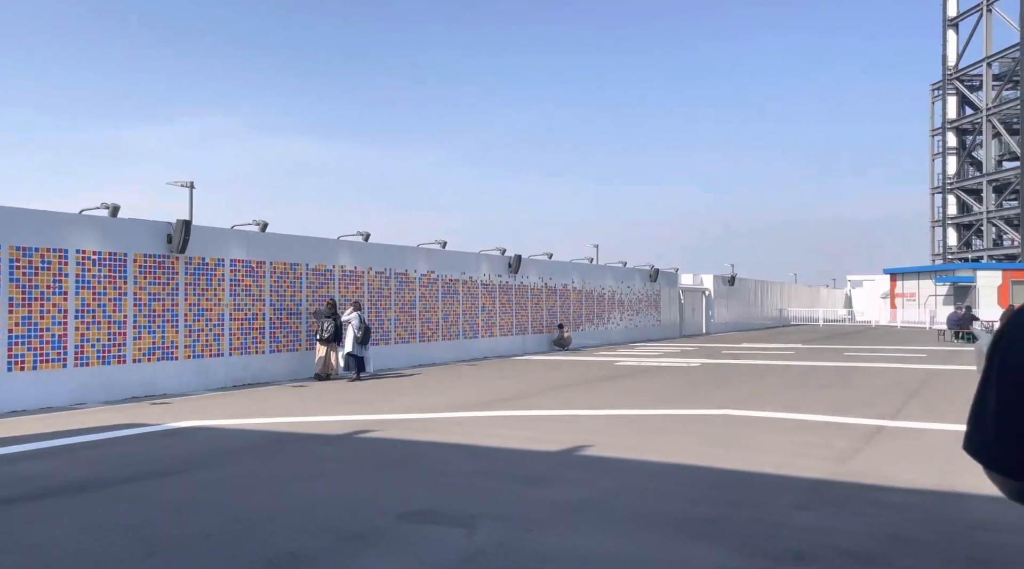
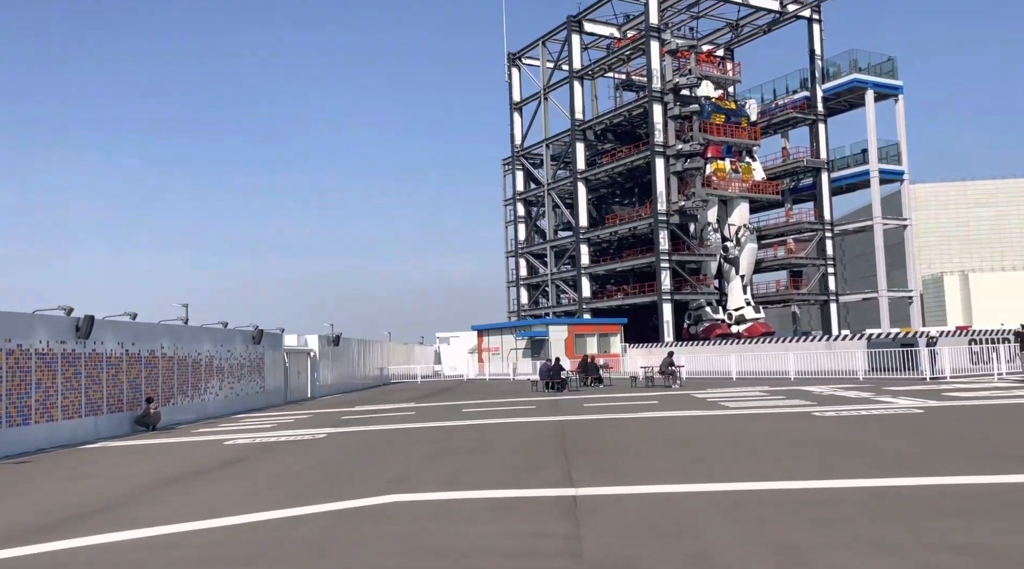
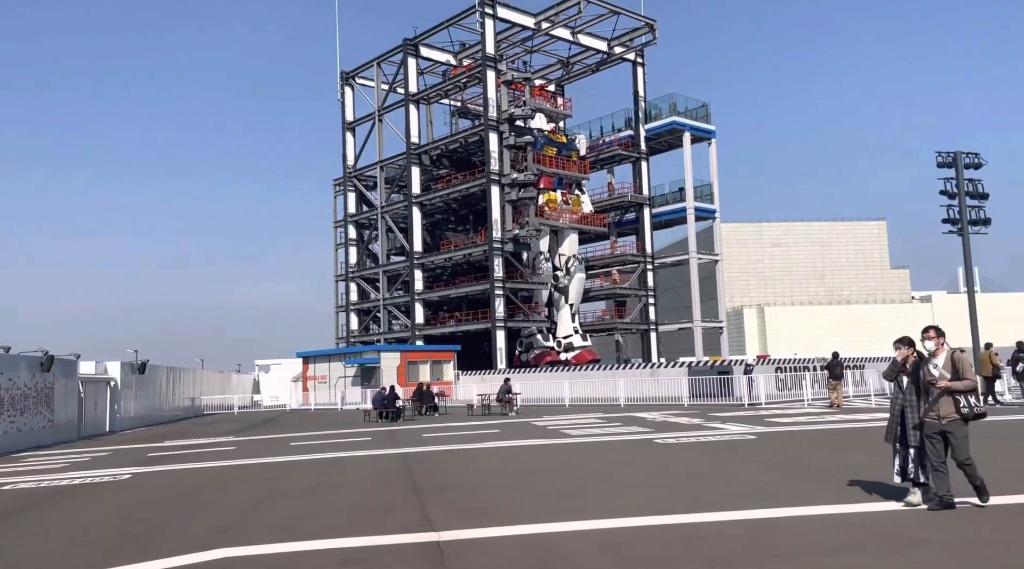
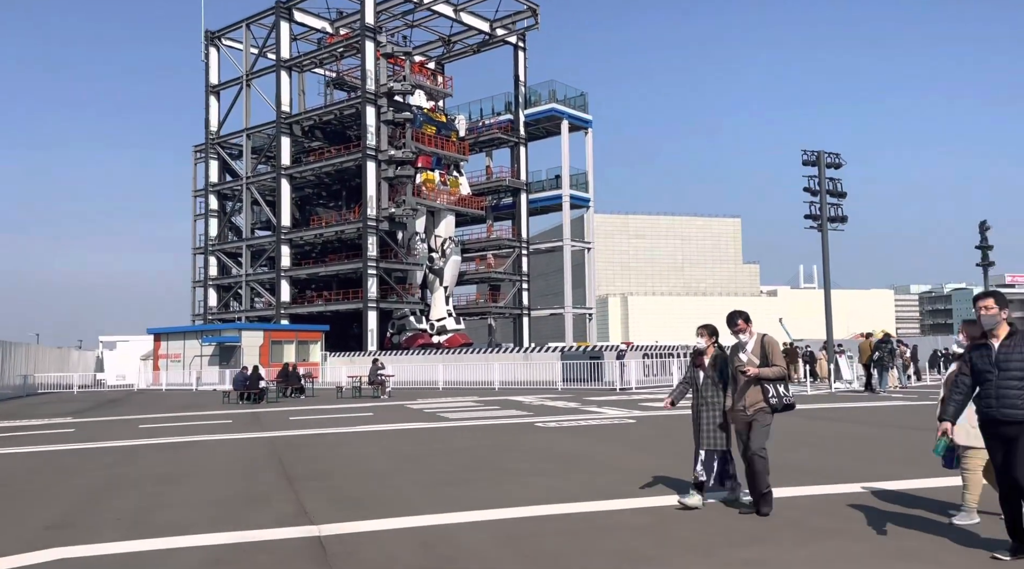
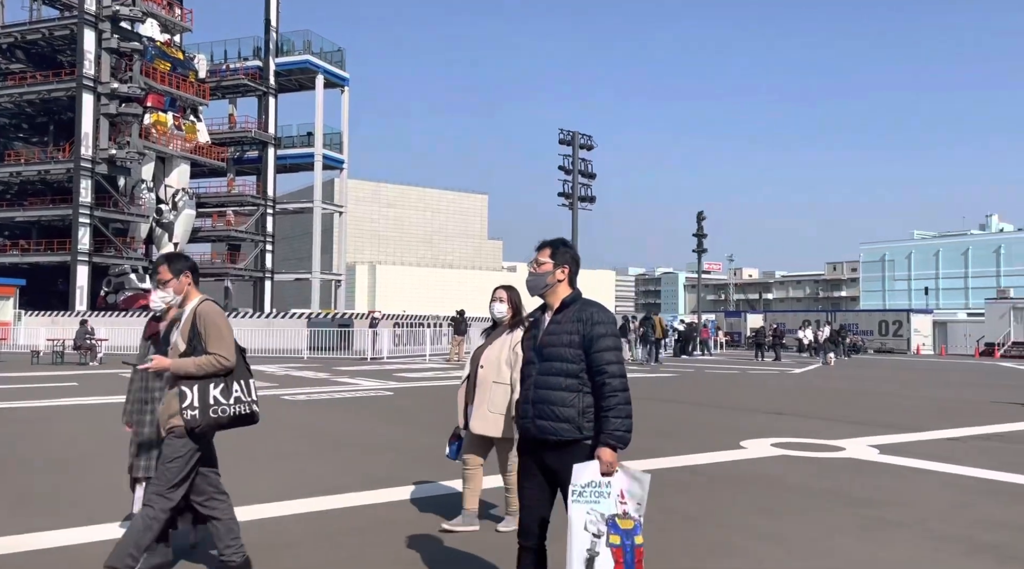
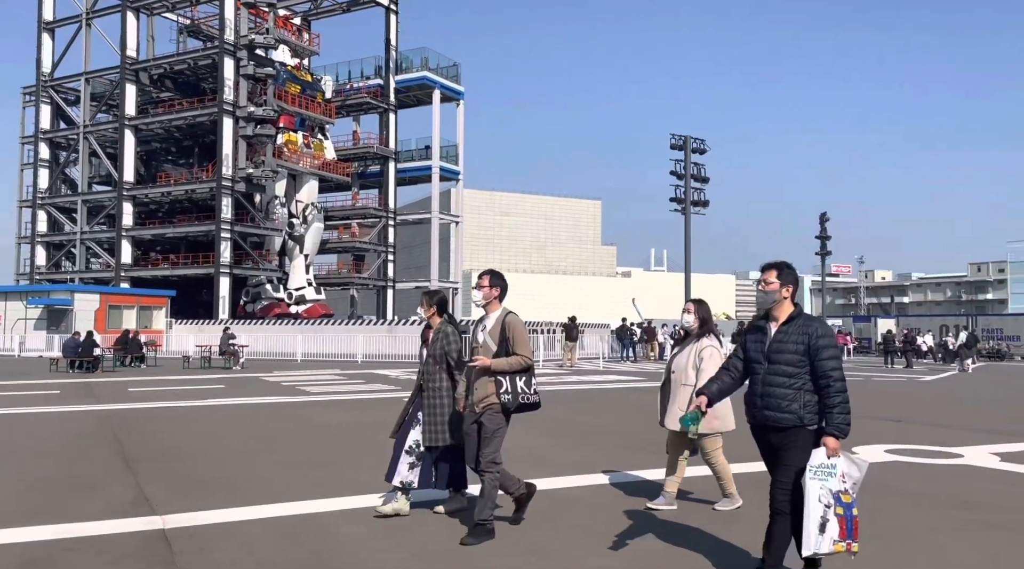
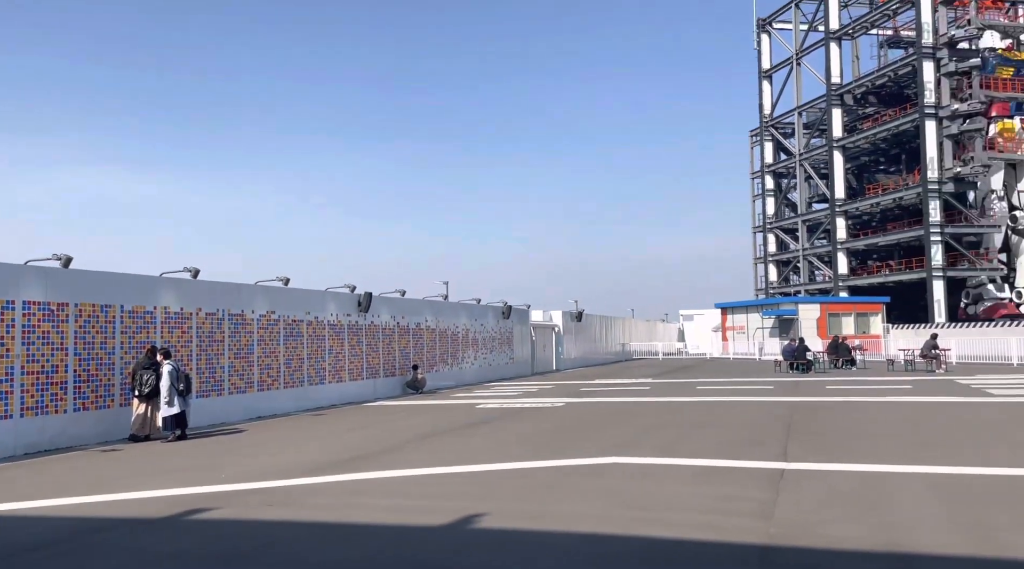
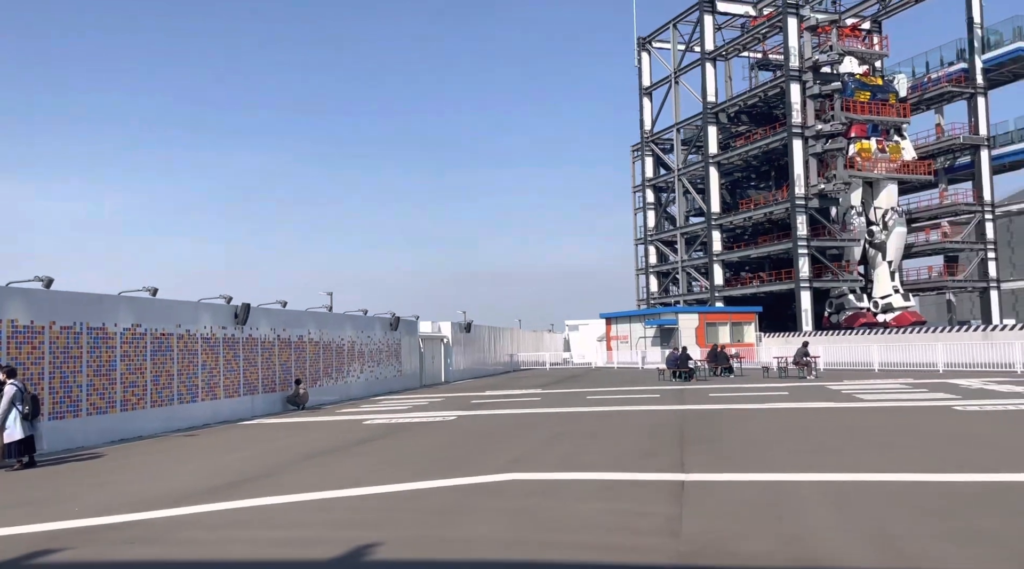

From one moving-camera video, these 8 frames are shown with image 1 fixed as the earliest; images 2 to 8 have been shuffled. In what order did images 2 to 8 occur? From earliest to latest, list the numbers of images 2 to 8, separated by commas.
7, 8, 2, 3, 4, 6, 5
